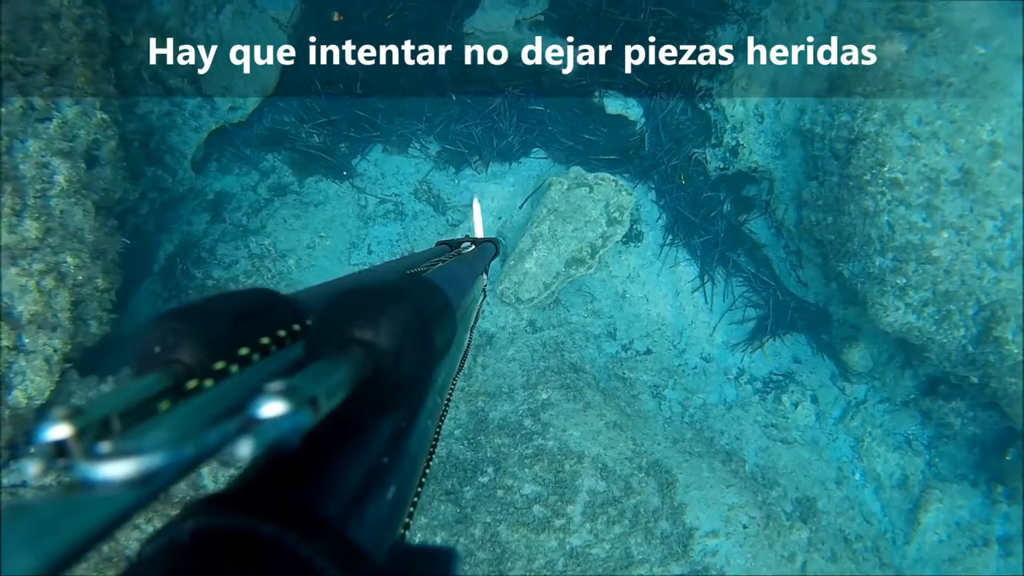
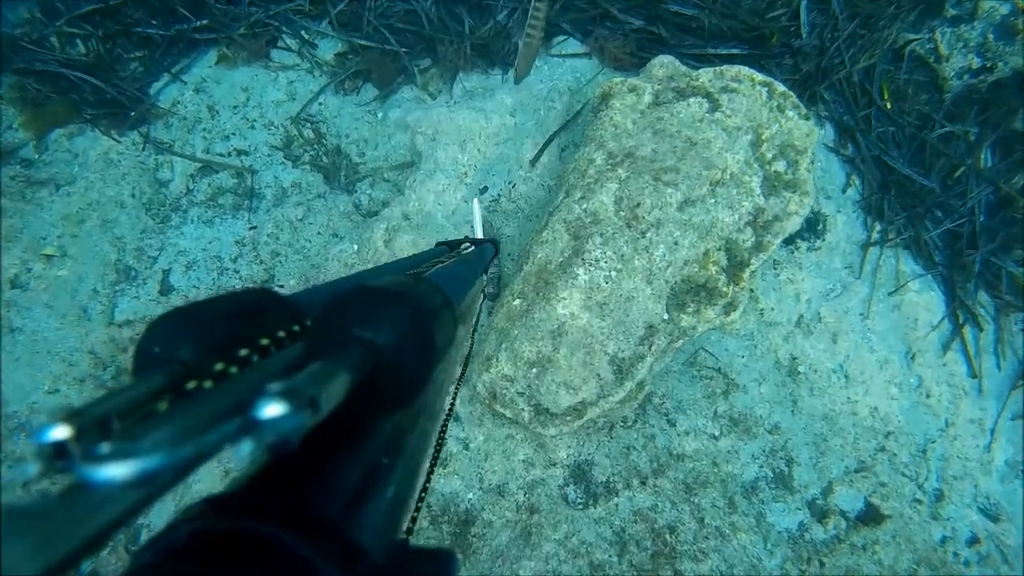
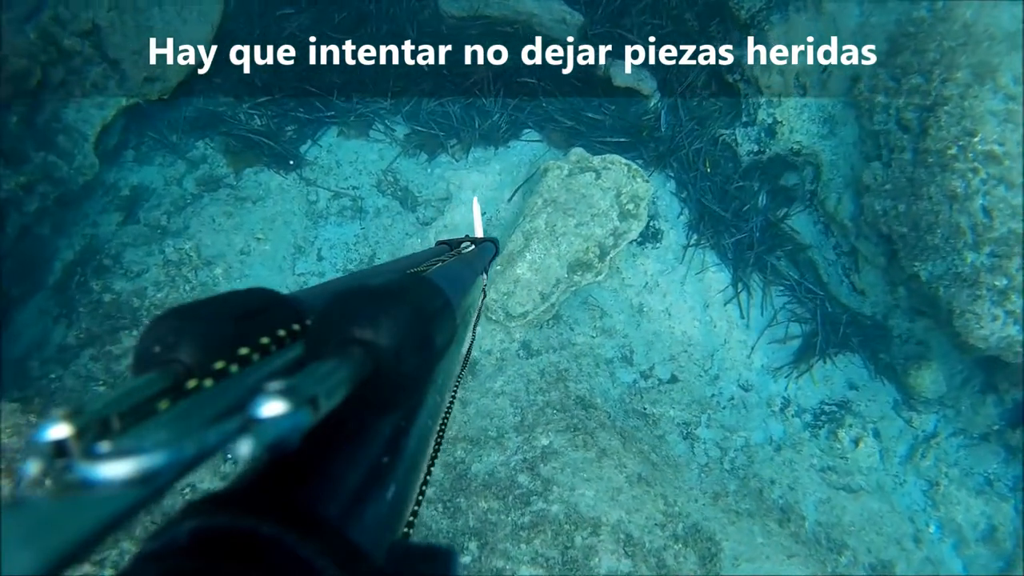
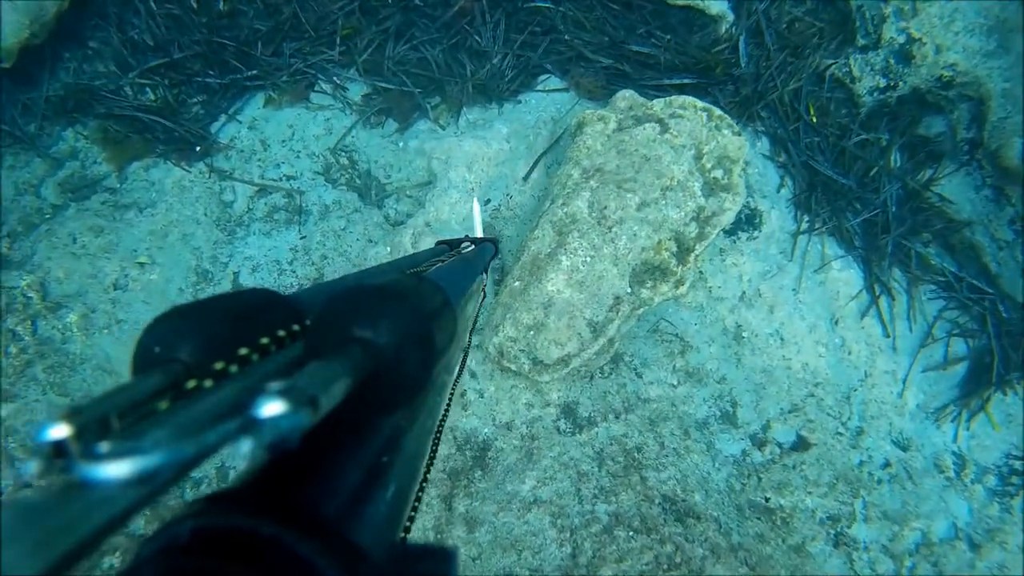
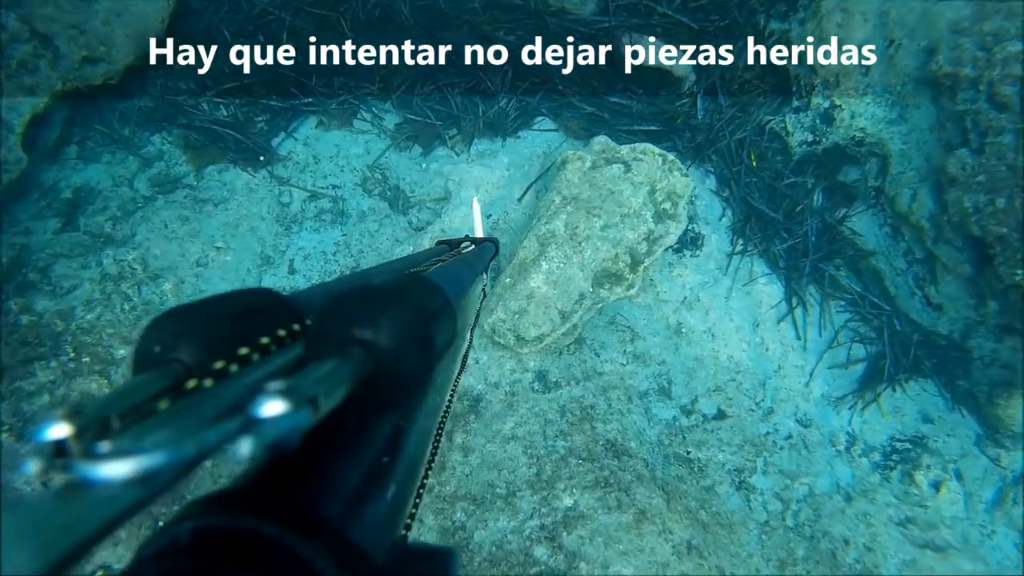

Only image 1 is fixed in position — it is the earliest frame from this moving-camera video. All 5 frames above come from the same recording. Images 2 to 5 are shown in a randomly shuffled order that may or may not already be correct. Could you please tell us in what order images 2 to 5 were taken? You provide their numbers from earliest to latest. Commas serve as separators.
3, 5, 4, 2
